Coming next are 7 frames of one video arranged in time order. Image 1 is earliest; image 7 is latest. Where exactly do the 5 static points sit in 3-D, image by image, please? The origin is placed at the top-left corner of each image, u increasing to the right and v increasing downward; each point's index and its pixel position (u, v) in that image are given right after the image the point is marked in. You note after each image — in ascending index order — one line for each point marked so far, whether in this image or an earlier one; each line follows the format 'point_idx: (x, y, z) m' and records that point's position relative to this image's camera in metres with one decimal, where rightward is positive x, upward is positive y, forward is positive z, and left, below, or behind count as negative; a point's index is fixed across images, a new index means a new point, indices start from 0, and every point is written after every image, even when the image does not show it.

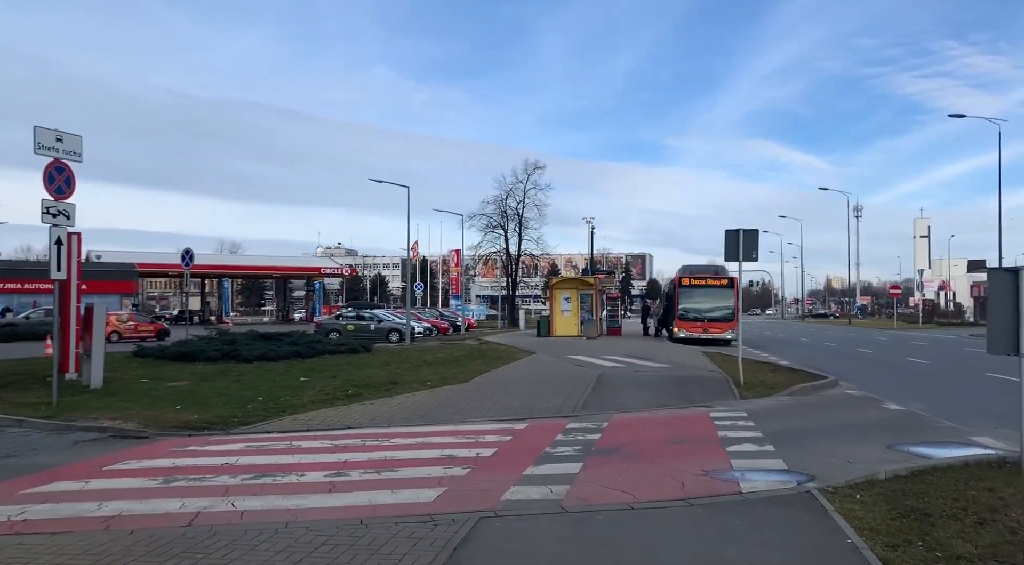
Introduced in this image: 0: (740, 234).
0: (+5.2, +1.1, +15.6) m
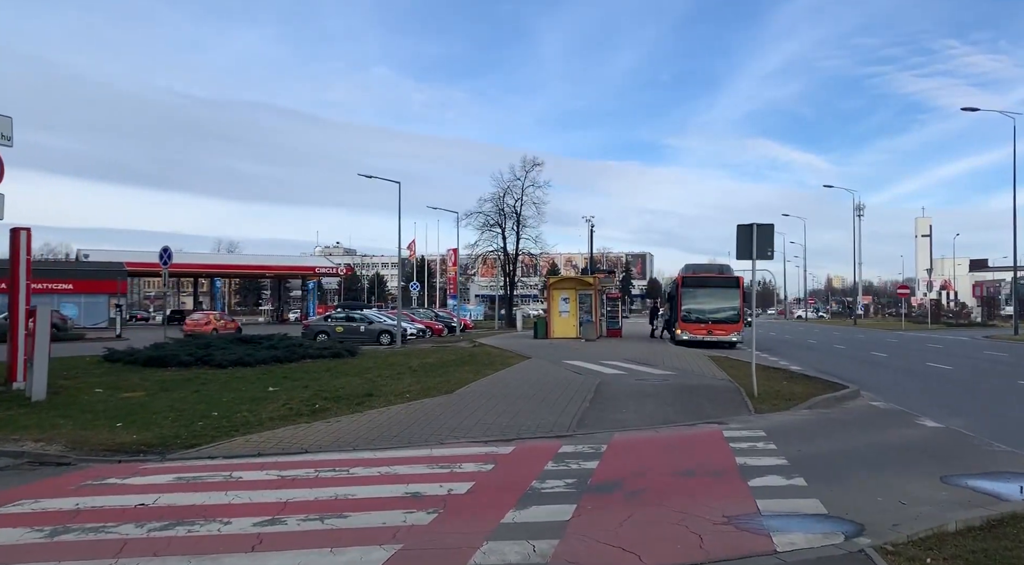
0: (+5.0, +1.1, +14.1) m
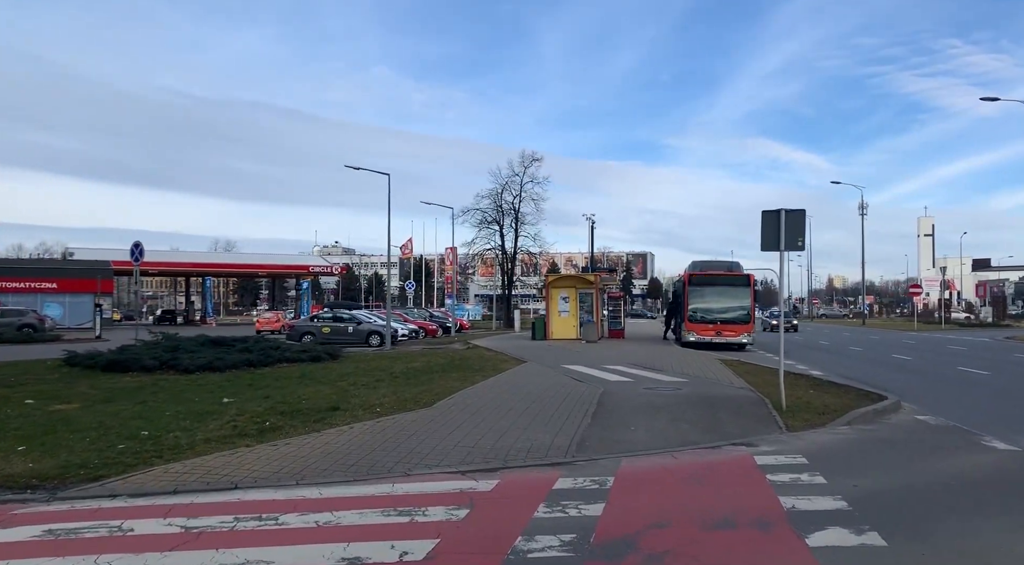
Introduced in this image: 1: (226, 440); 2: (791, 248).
0: (+4.8, +1.2, +12.1) m
1: (-3.9, -2.2, +9.4) m
2: (+4.8, +0.6, +12.0) m
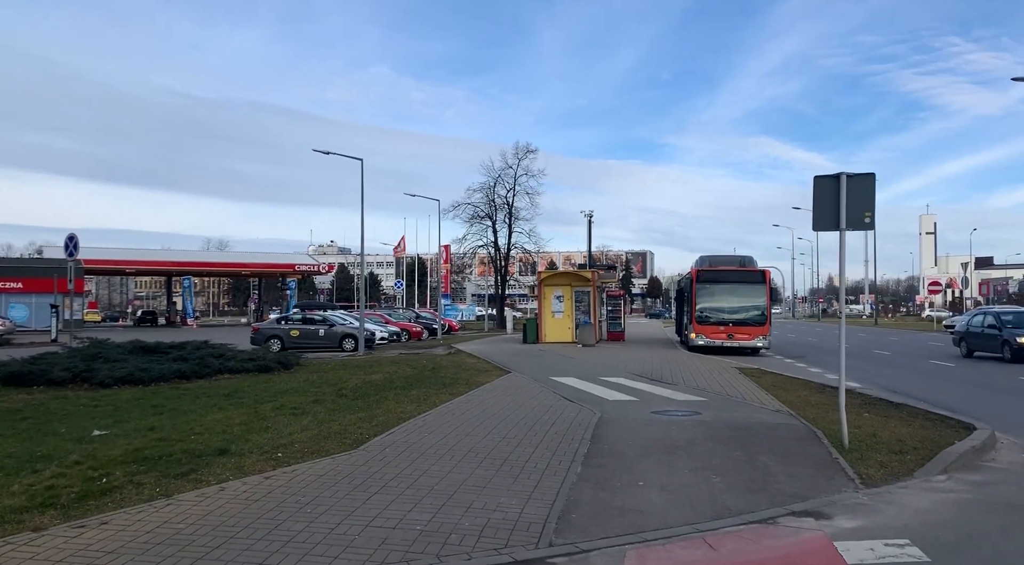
0: (+4.3, +1.3, +8.8) m
1: (-4.4, -2.1, +6.0) m
2: (+4.3, +0.7, +8.7) m
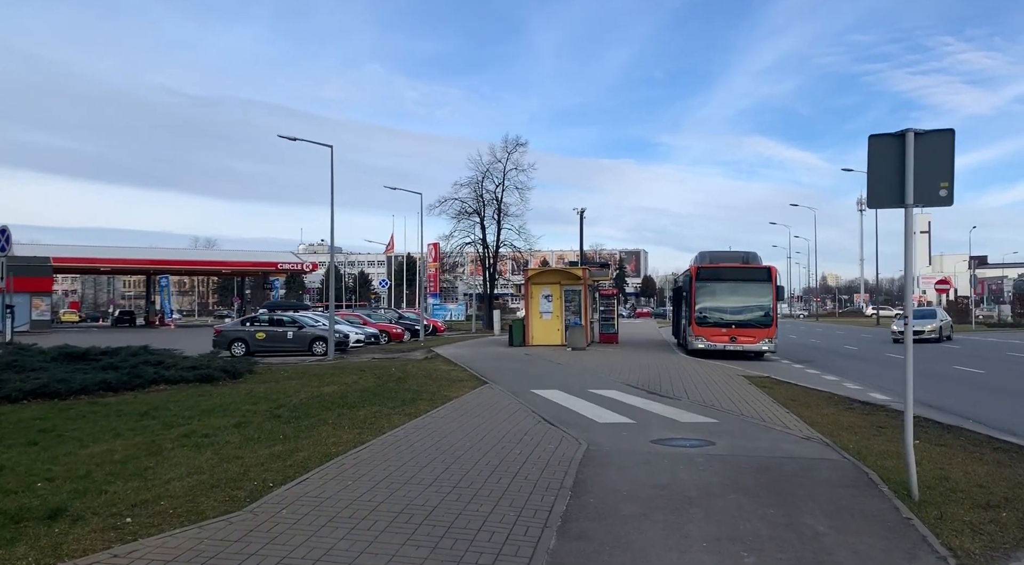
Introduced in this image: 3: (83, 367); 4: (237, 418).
0: (+3.8, +1.4, +6.5) m
1: (-4.9, -2.0, +3.7) m
2: (+3.9, +0.7, +6.4) m
3: (-10.7, -2.1, +17.0) m
4: (-4.7, -2.2, +11.7) m
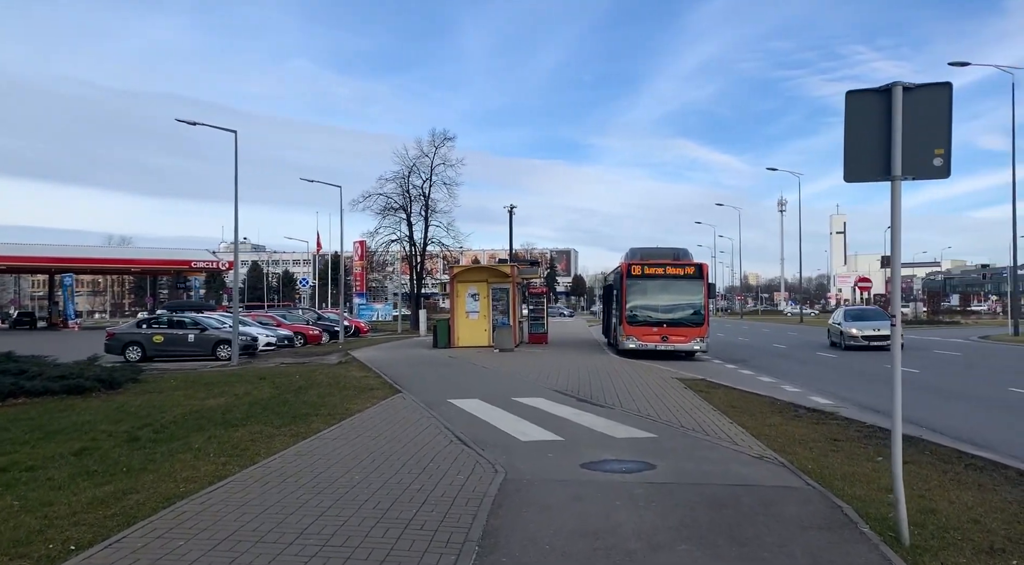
0: (+3.0, +1.4, +5.3) m
1: (-5.4, -2.0, +1.6) m
2: (+3.0, +0.8, +5.2) m
3: (-12.5, -2.0, +14.3) m
4: (-6.0, -2.2, +9.6) m
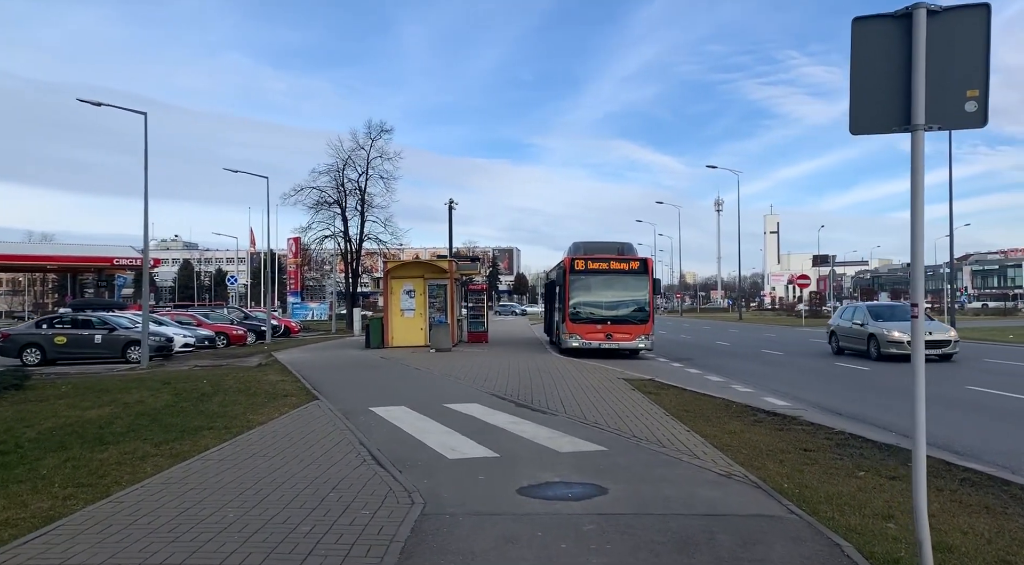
0: (+2.5, +1.6, +4.1) m
1: (-5.5, -1.8, -0.3) m
2: (+2.5, +0.9, +4.0) m
3: (-13.7, -1.9, +11.8) m
4: (-6.8, -2.0, +7.7) m
